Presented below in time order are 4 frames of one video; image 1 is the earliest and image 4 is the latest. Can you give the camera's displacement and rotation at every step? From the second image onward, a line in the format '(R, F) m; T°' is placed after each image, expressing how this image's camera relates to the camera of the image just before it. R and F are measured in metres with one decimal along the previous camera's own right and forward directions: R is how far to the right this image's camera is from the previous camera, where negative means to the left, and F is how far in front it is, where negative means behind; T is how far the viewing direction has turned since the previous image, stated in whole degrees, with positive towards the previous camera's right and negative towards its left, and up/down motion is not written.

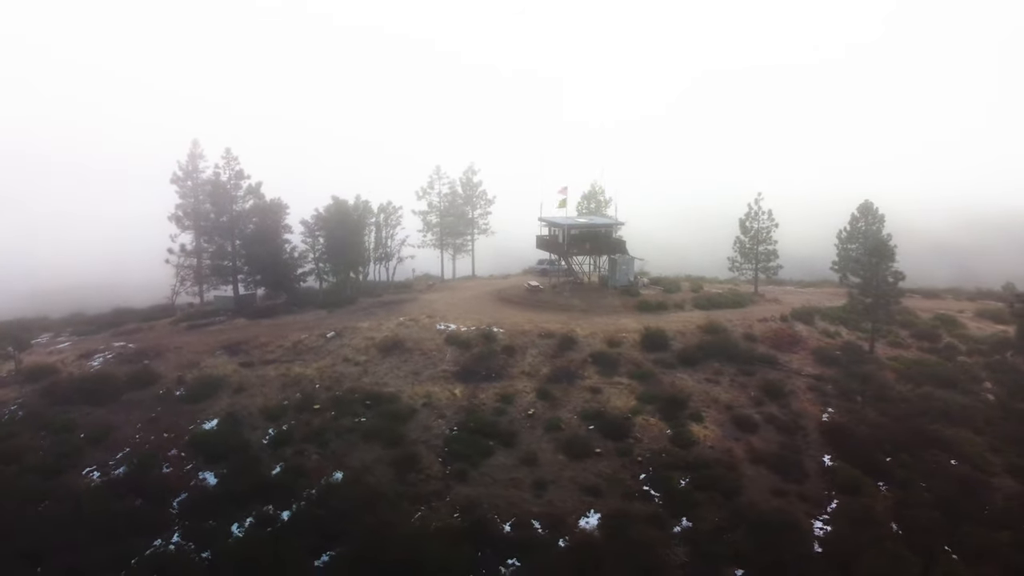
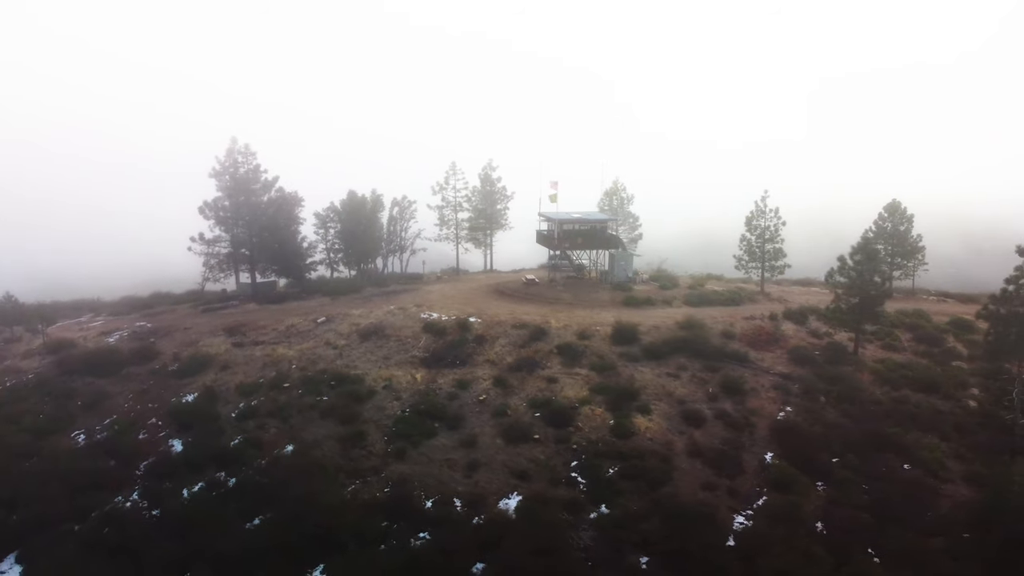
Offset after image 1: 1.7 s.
(+3.9, -0.2) m; -5°
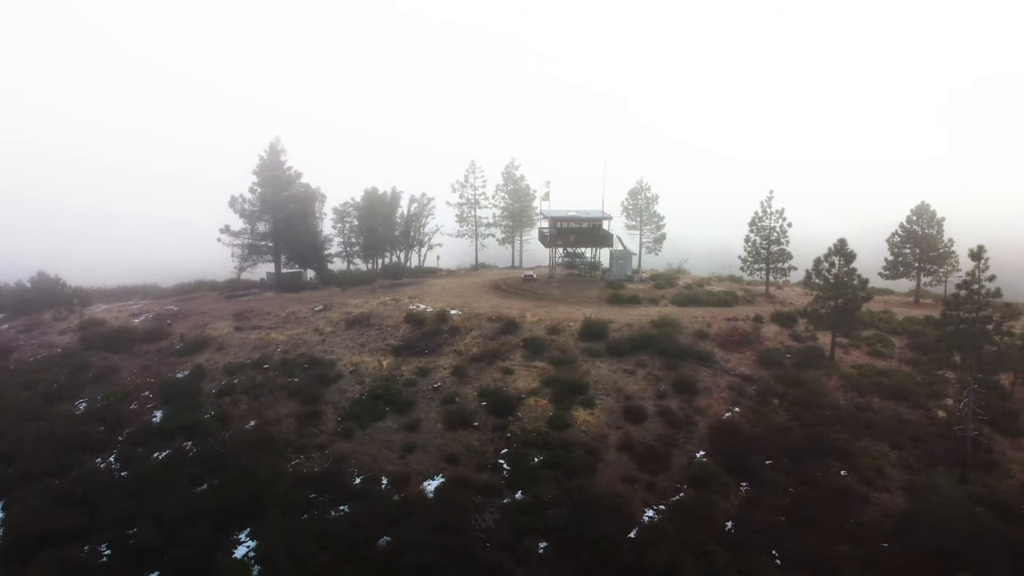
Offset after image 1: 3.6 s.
(+4.2, -0.4) m; -6°
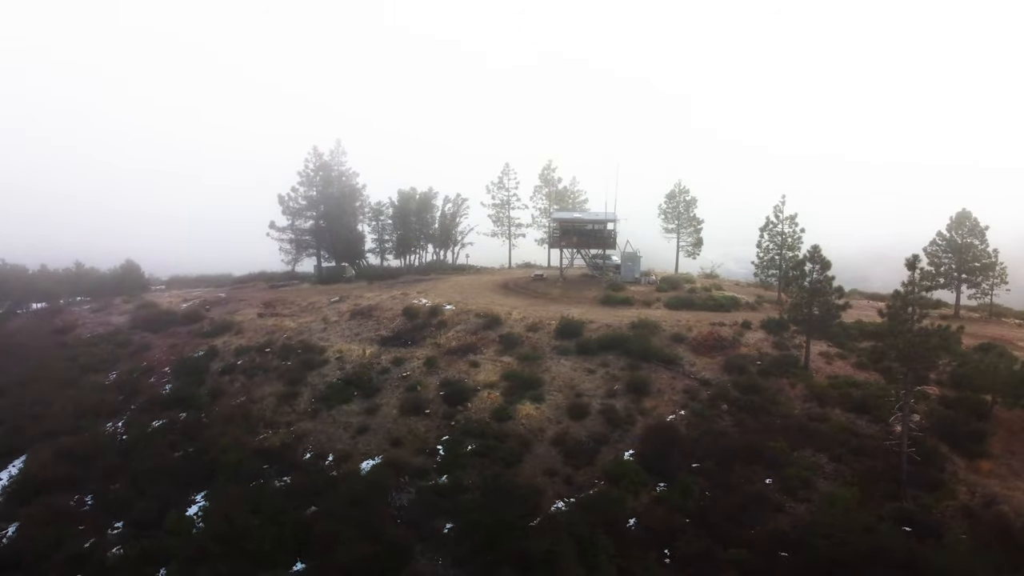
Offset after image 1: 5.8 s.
(+4.8, -0.7) m; -8°
